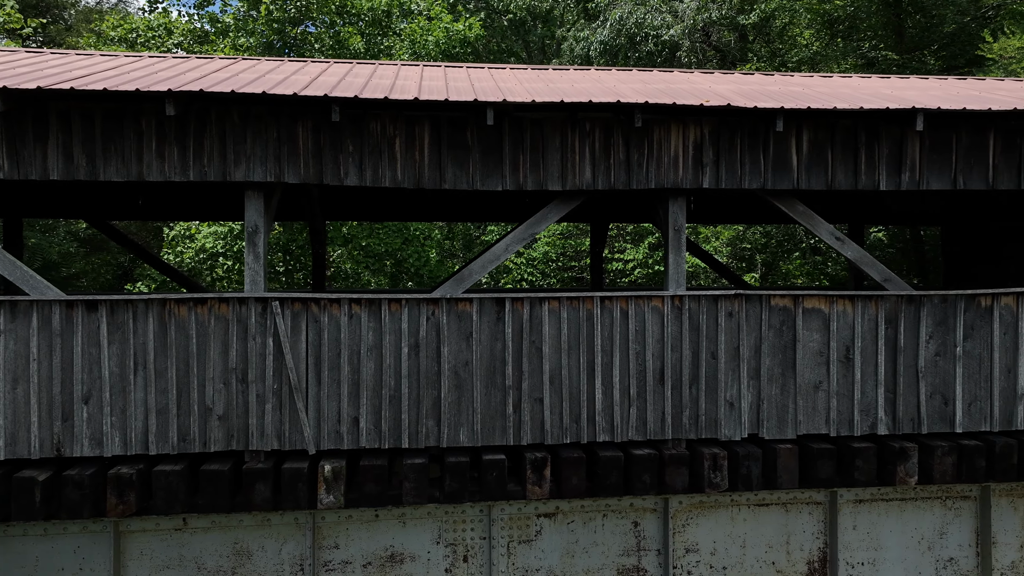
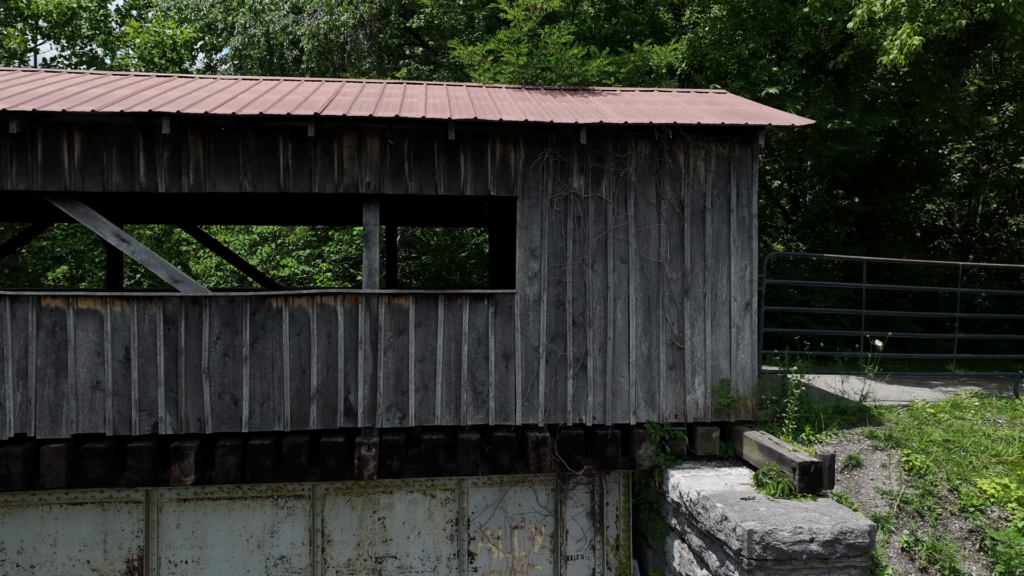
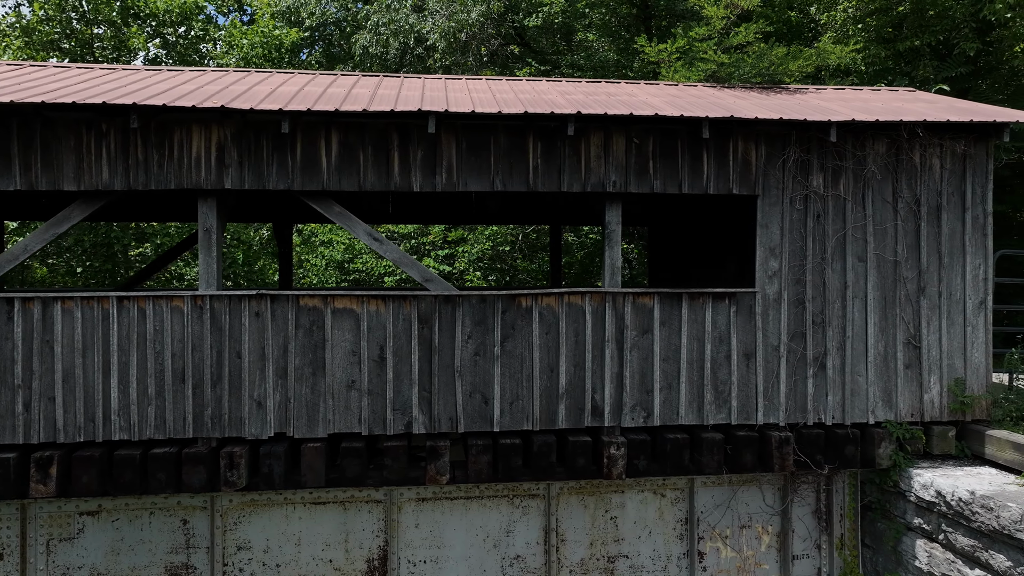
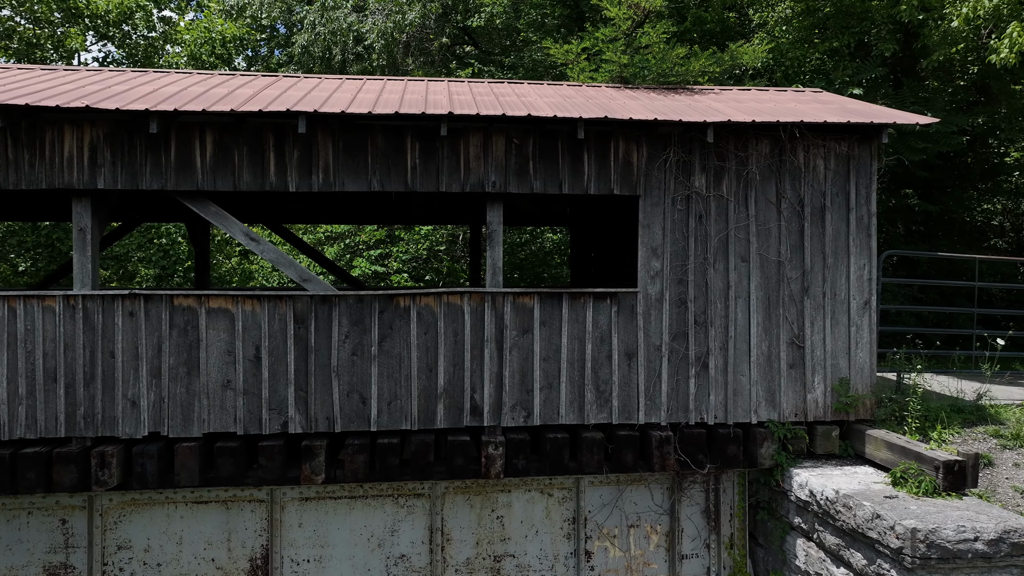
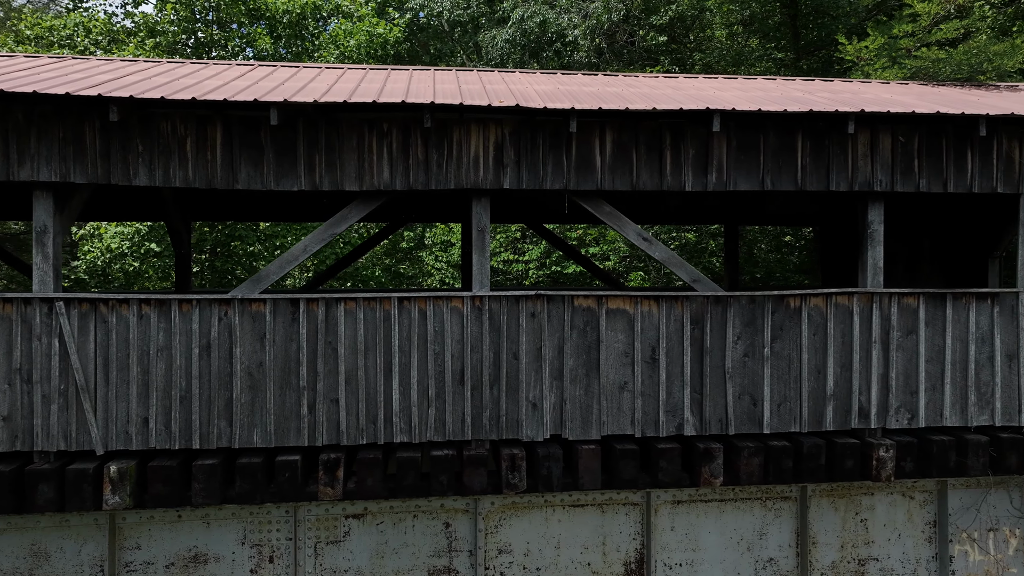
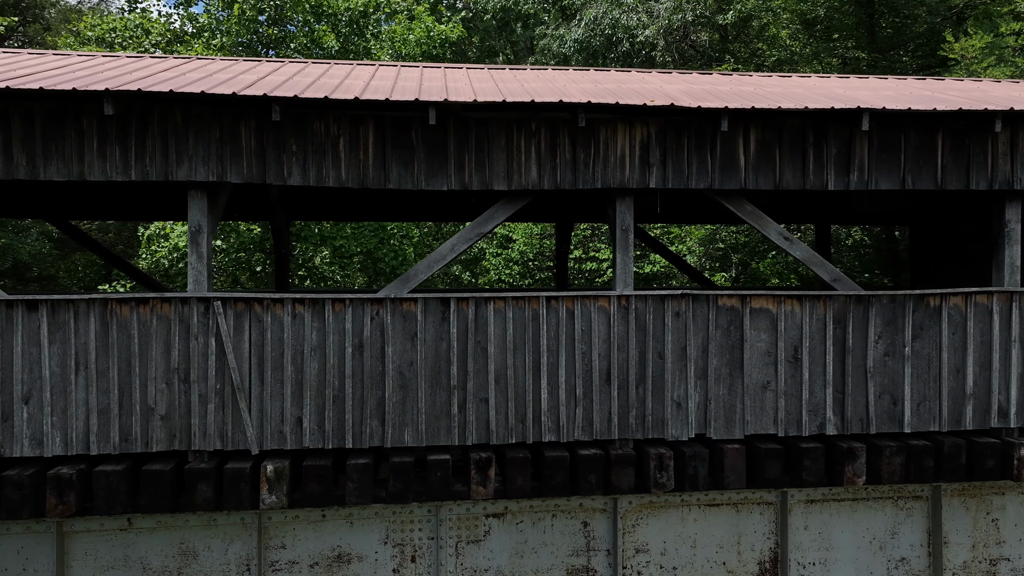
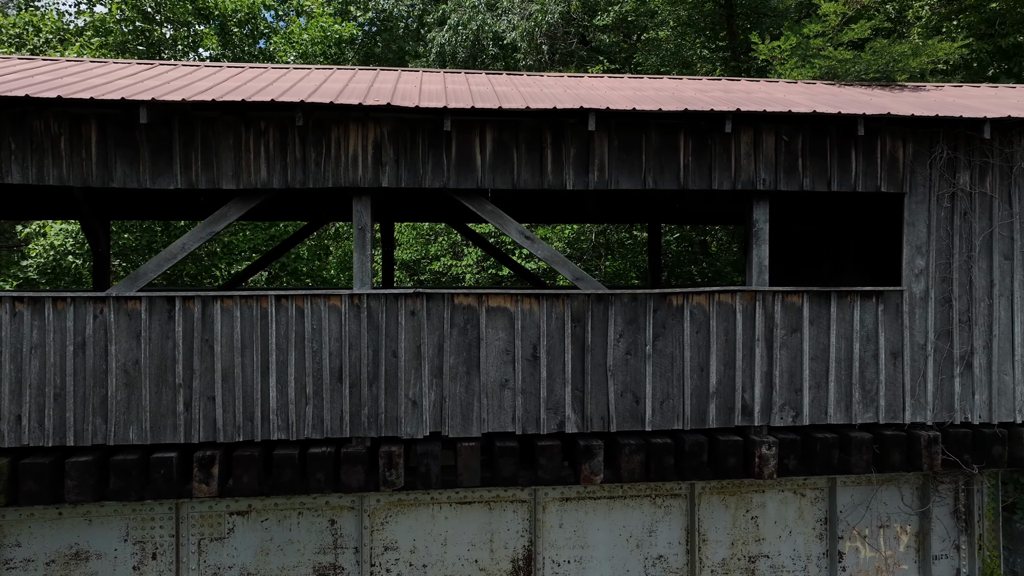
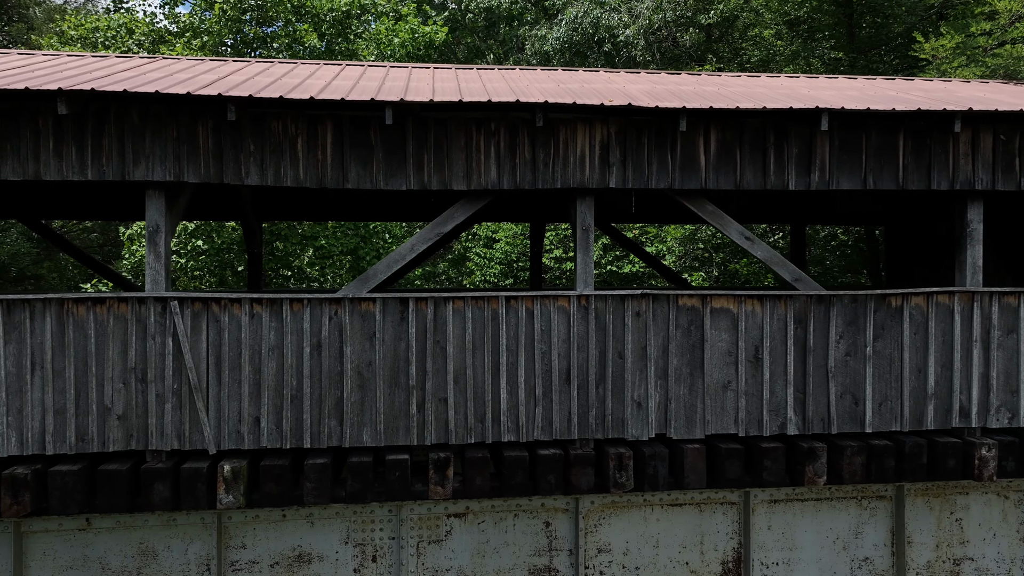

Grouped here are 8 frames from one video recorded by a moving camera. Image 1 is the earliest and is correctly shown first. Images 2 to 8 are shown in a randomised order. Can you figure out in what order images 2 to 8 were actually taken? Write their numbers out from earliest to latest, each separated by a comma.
6, 8, 5, 7, 3, 4, 2
